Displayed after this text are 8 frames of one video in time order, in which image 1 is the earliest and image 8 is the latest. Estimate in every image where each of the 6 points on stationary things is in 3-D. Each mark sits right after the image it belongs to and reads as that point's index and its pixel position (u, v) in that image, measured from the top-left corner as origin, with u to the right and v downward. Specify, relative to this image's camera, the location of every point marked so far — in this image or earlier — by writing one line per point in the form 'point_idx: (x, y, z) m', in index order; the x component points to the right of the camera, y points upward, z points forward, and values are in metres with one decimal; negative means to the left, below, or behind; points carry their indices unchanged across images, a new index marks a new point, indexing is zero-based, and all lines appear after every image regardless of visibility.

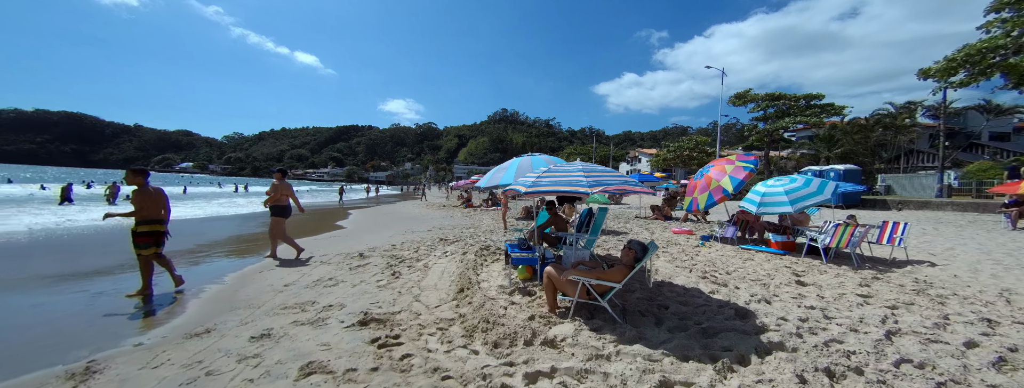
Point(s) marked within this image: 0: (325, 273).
0: (-3.0, -1.3, +5.0) m
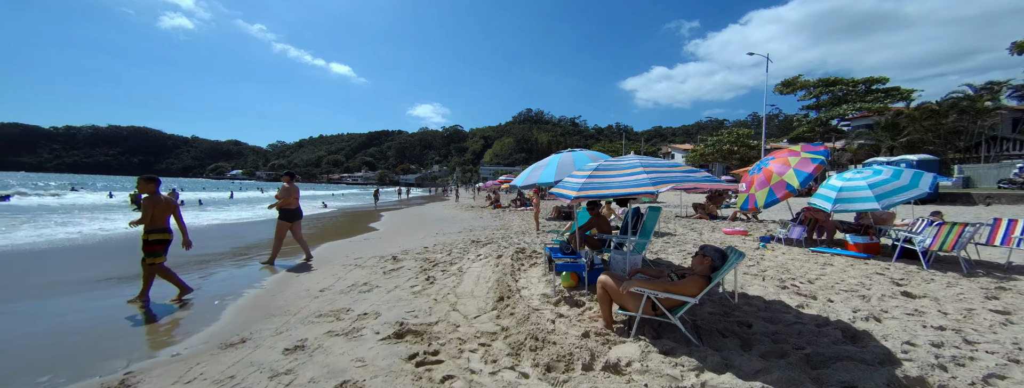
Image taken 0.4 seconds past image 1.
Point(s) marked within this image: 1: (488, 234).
0: (-2.4, -1.3, +4.9) m
1: (-0.8, -1.2, +9.7) m
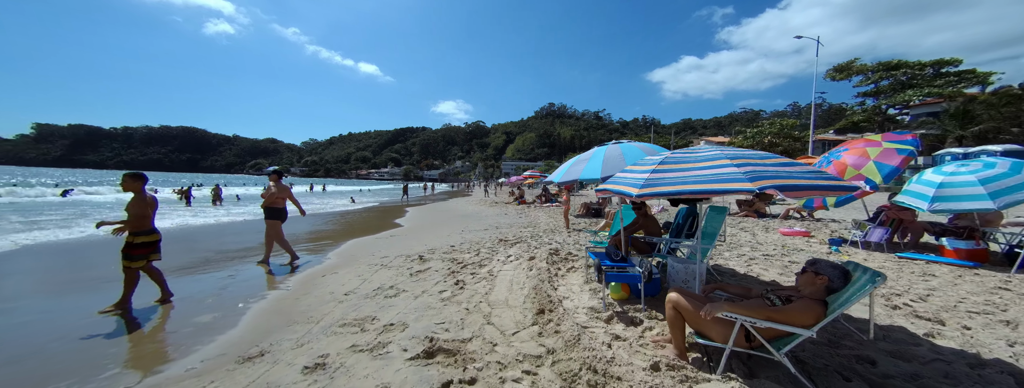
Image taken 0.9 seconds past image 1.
0: (-1.9, -1.3, +4.6) m
1: (+0.1, -1.1, +9.3) m
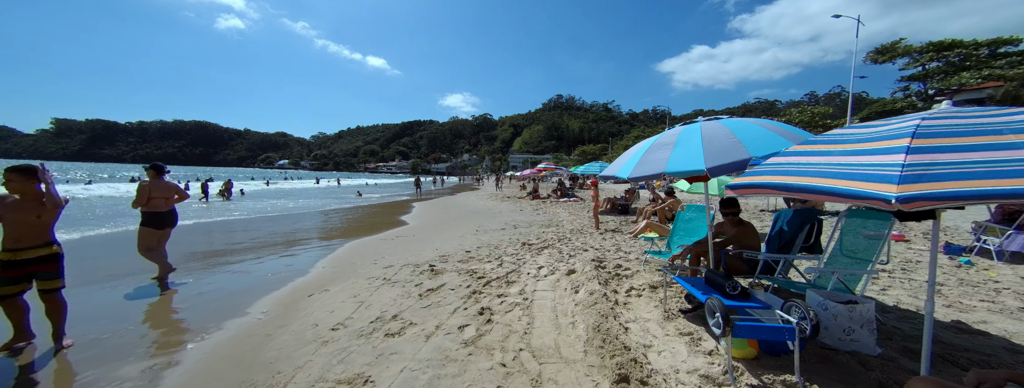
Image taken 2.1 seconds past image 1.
0: (-1.4, -1.2, +3.6) m
1: (+0.6, -1.0, +8.1) m
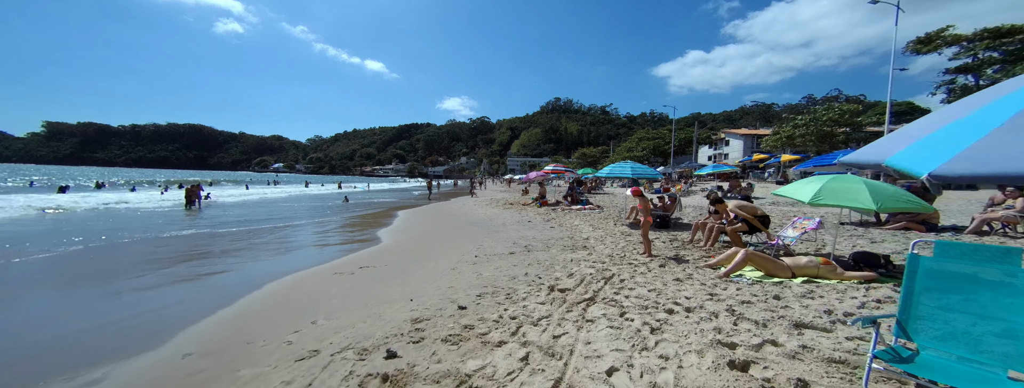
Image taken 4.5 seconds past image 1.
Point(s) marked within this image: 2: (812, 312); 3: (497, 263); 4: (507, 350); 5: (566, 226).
0: (-1.1, -1.4, +1.1) m
1: (+0.9, -1.2, +5.7) m
2: (+2.9, -1.1, +3.0) m
3: (-0.3, -1.2, +5.5) m
4: (0.0, -1.3, +2.6) m
5: (+1.7, -1.0, +9.6) m
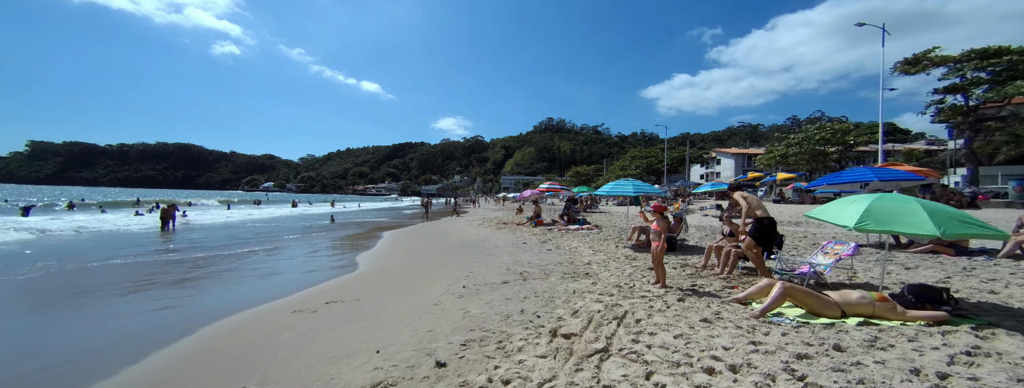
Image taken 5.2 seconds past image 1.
0: (-1.1, -1.5, +0.3) m
1: (+0.8, -1.5, +5.0) m
2: (+2.9, -1.3, +2.3) m
3: (-0.4, -1.6, +4.7) m
4: (-0.1, -1.5, +1.9) m
5: (+1.5, -1.5, +8.8) m
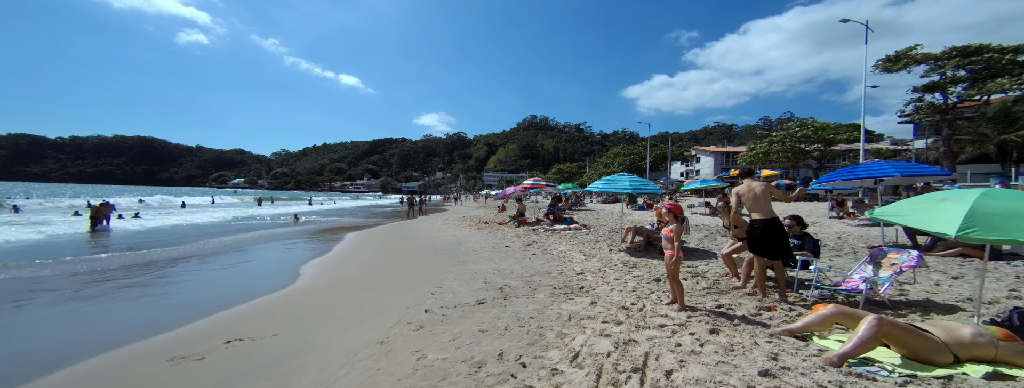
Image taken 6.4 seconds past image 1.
0: (-1.2, -1.5, -0.9) m
1: (+0.5, -1.5, +3.8) m
2: (+2.7, -1.3, +1.3) m
3: (-0.7, -1.5, +3.5) m
4: (-0.2, -1.4, +0.7) m
5: (+1.0, -1.4, +7.7) m
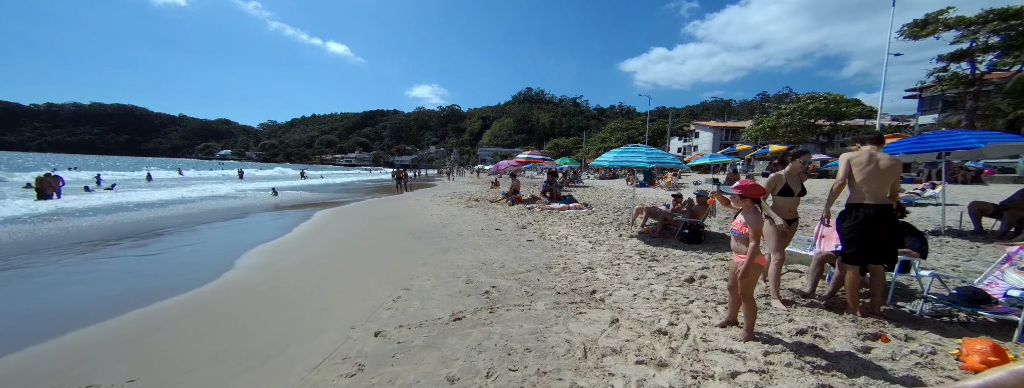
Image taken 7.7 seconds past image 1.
0: (-1.2, -1.6, -2.1) m
1: (+0.4, -1.3, +2.6) m
2: (+2.6, -1.3, +0.1) m
3: (-0.8, -1.3, +2.3) m
4: (-0.2, -1.5, -0.6) m
5: (+0.8, -0.9, +6.5) m
